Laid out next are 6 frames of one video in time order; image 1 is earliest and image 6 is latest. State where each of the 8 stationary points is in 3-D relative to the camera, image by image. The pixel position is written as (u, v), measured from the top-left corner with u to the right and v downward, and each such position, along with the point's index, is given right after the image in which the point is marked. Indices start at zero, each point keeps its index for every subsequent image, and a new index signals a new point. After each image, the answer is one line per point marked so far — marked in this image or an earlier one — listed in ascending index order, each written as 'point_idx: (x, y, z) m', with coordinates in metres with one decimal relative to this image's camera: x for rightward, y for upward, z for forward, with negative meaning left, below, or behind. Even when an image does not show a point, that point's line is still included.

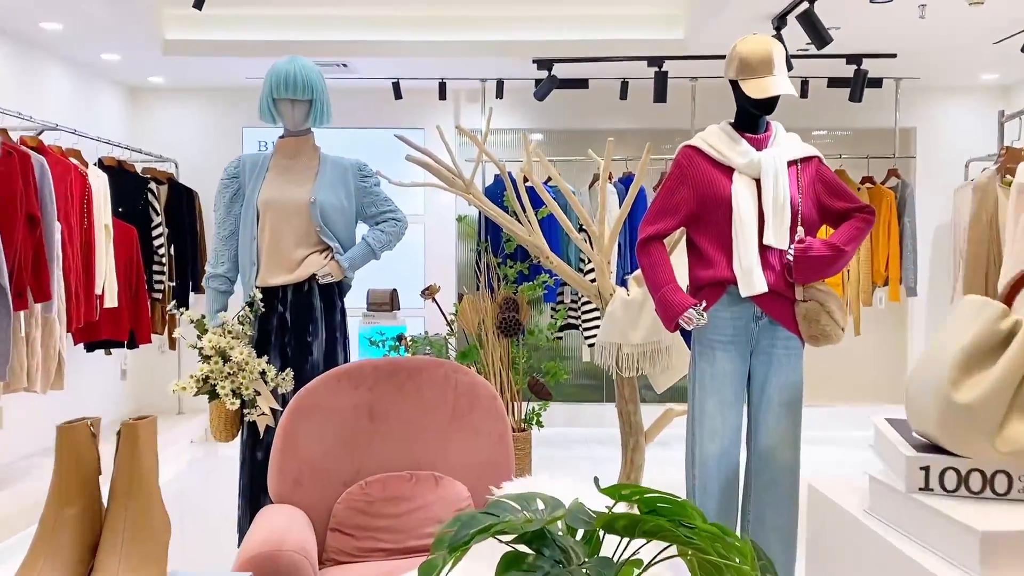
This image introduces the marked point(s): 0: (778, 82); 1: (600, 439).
0: (+0.5, +0.4, +1.8) m
1: (+0.4, -0.7, +4.1) m
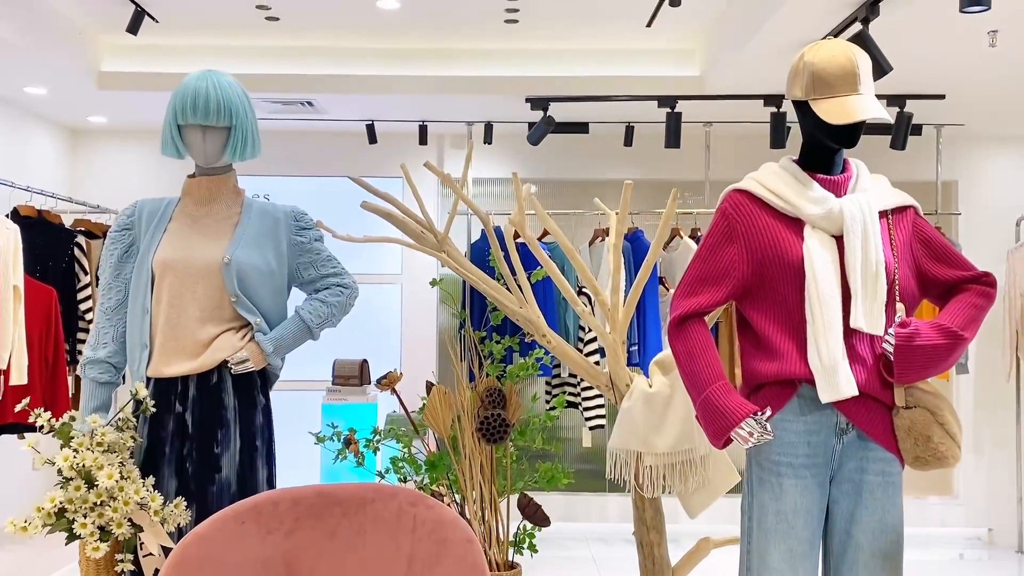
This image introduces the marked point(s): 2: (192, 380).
0: (+0.5, +0.3, +1.3) m
1: (+0.4, -1.0, +3.5) m
2: (-0.5, -0.2, +1.5) m
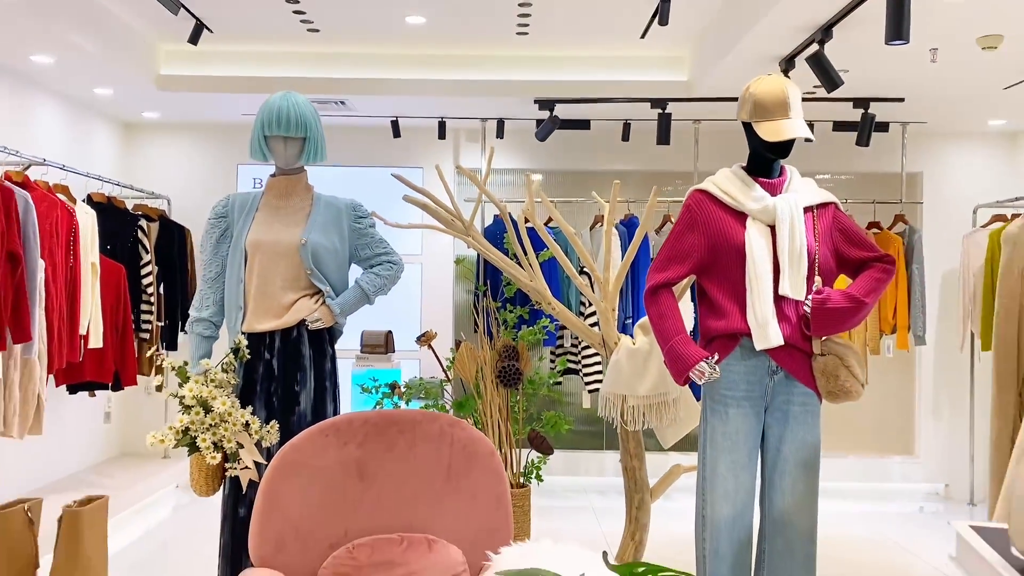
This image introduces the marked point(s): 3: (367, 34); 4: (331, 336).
0: (+0.5, +0.3, +1.7) m
1: (+0.4, -0.9, +3.9) m
2: (-0.5, -0.1, +1.9) m
3: (-0.6, +1.0, +3.5) m
4: (-0.4, -0.1, +2.0) m
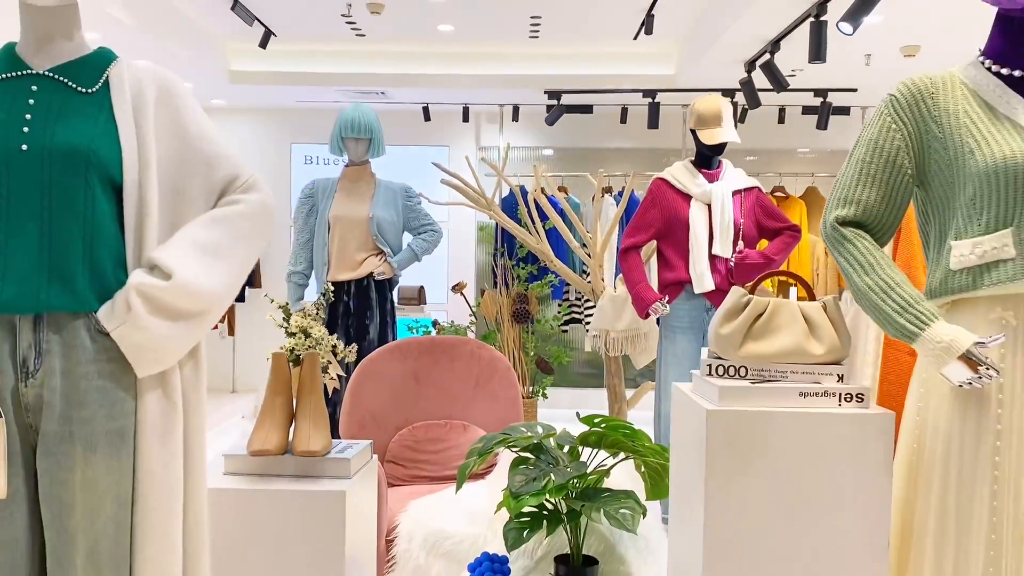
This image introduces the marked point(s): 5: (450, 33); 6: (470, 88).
0: (+0.6, +0.4, +2.4) m
1: (+0.5, -0.7, +4.7) m
2: (-0.5, 0.0, +2.6) m
3: (-0.5, +1.2, +4.1) m
4: (-0.4, 0.0, +2.7) m
5: (-0.3, +1.2, +4.1) m
6: (-0.2, +1.0, +4.2) m
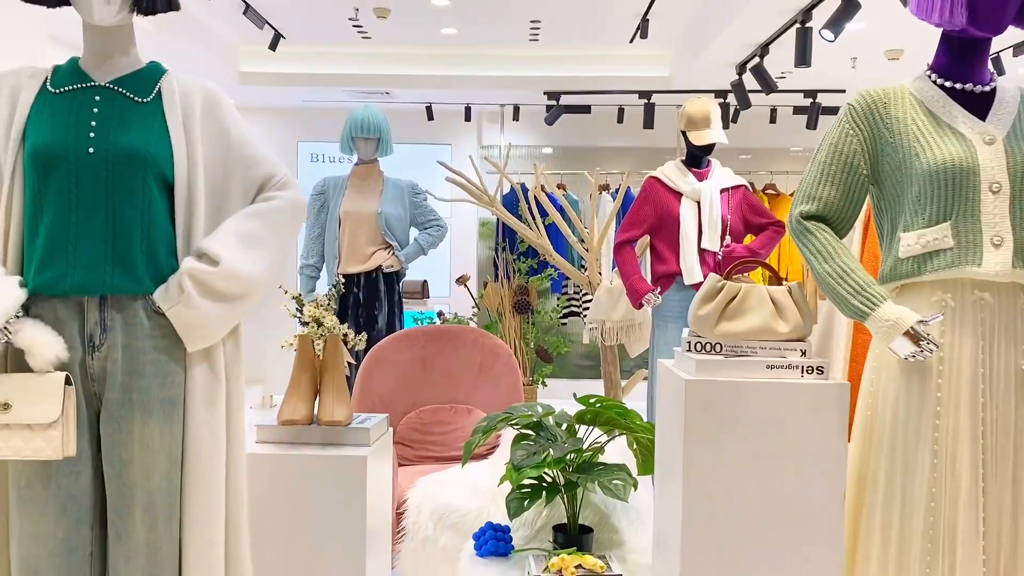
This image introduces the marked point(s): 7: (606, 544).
0: (+0.6, +0.4, +2.5) m
1: (+0.5, -0.7, +4.8) m
2: (-0.5, 0.0, +2.8) m
3: (-0.5, +1.2, +4.3) m
4: (-0.4, 0.0, +2.9) m
5: (-0.3, +1.2, +4.2) m
6: (-0.2, +1.0, +4.3) m
7: (+0.2, -0.6, +1.9) m
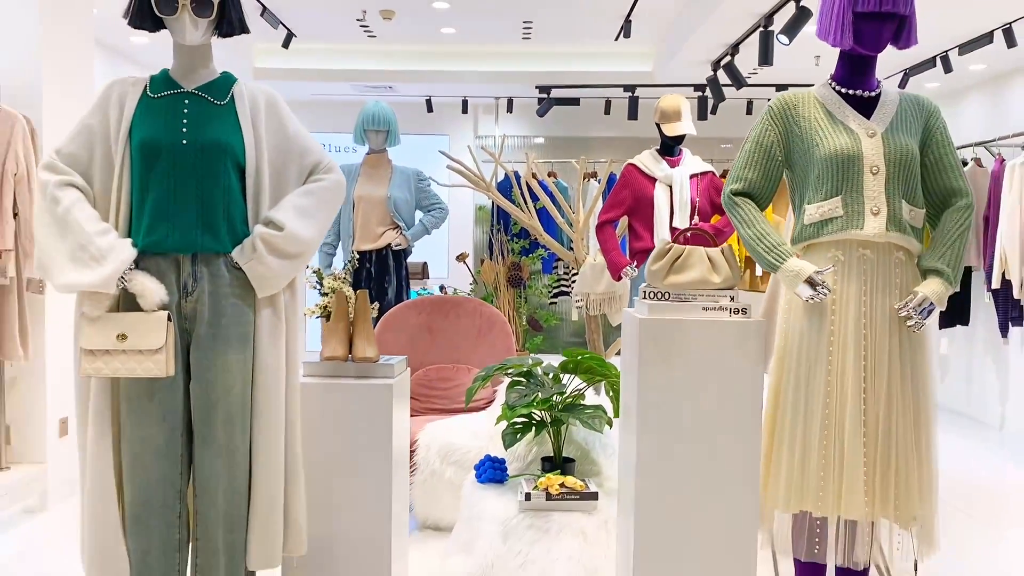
0: (+0.6, +0.5, +2.9) m
1: (+0.4, -0.6, +5.2) m
2: (-0.5, +0.1, +3.1) m
3: (-0.5, +1.3, +4.6) m
4: (-0.4, +0.1, +3.2) m
5: (-0.3, +1.3, +4.5) m
6: (-0.2, +1.1, +4.7) m
7: (+0.2, -0.5, +2.3) m
